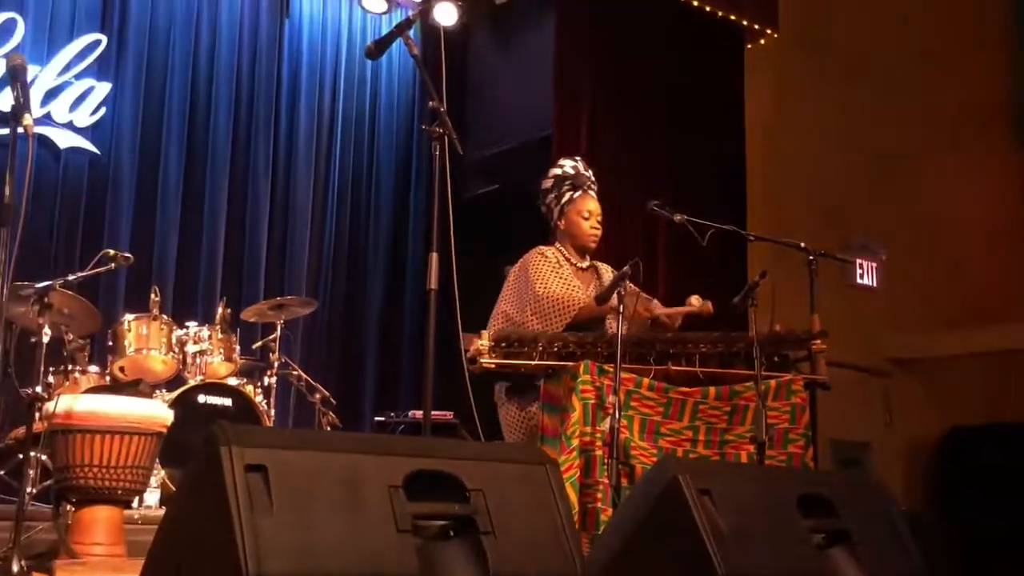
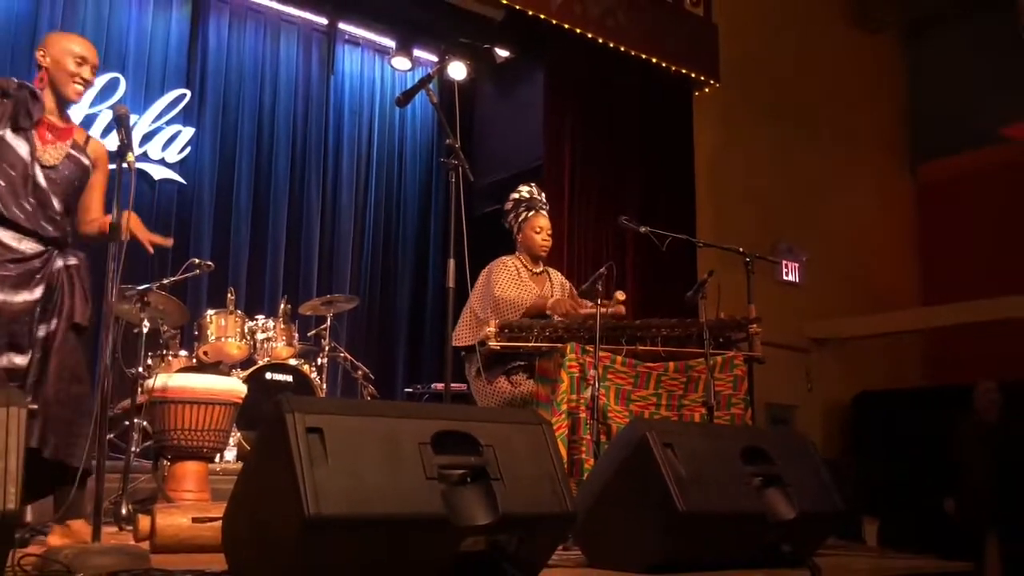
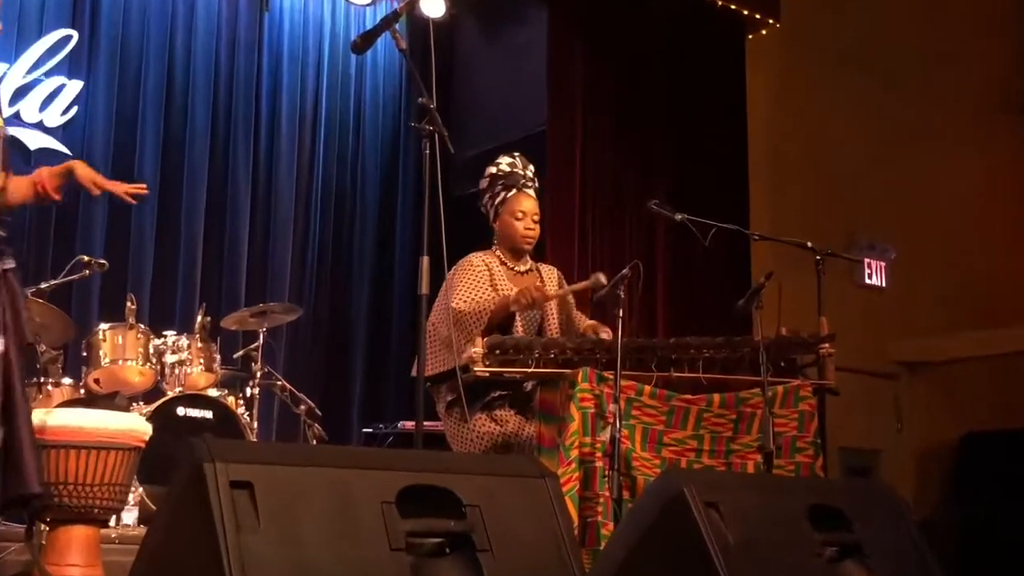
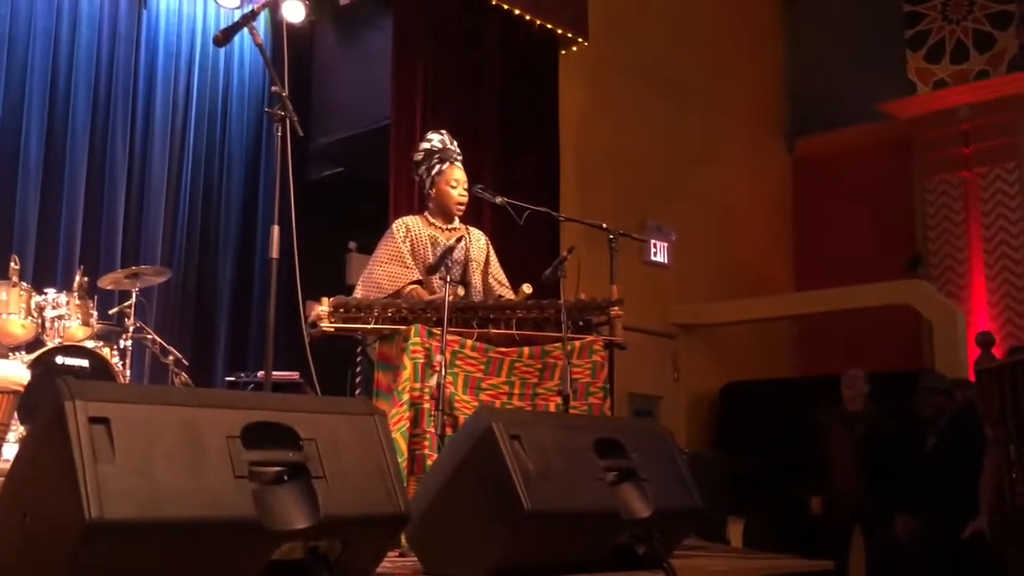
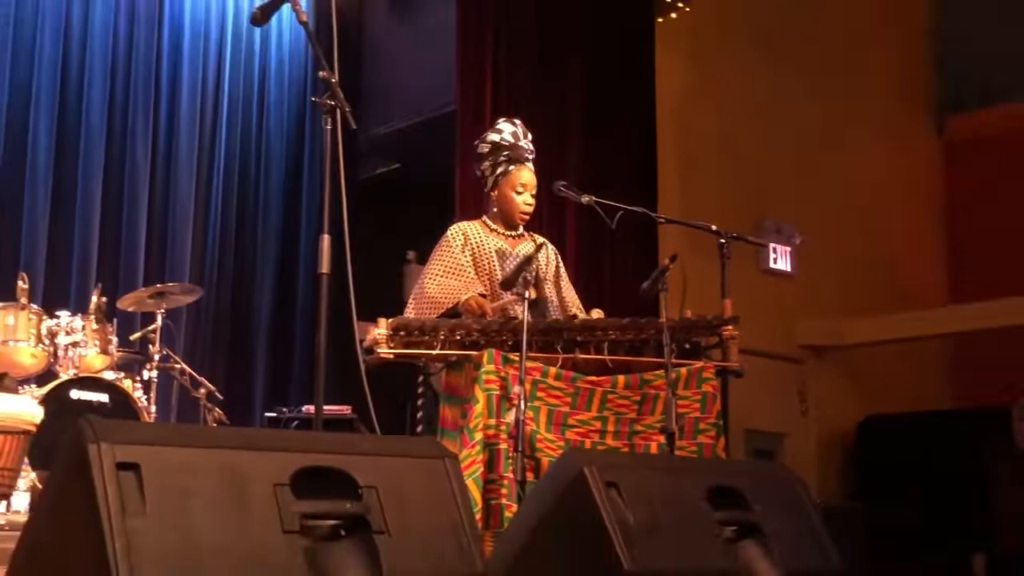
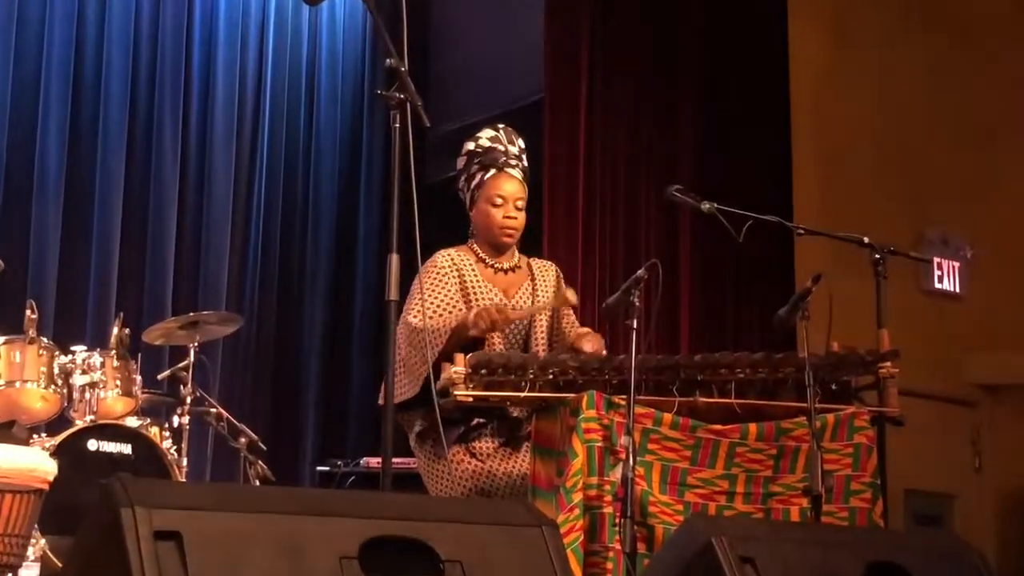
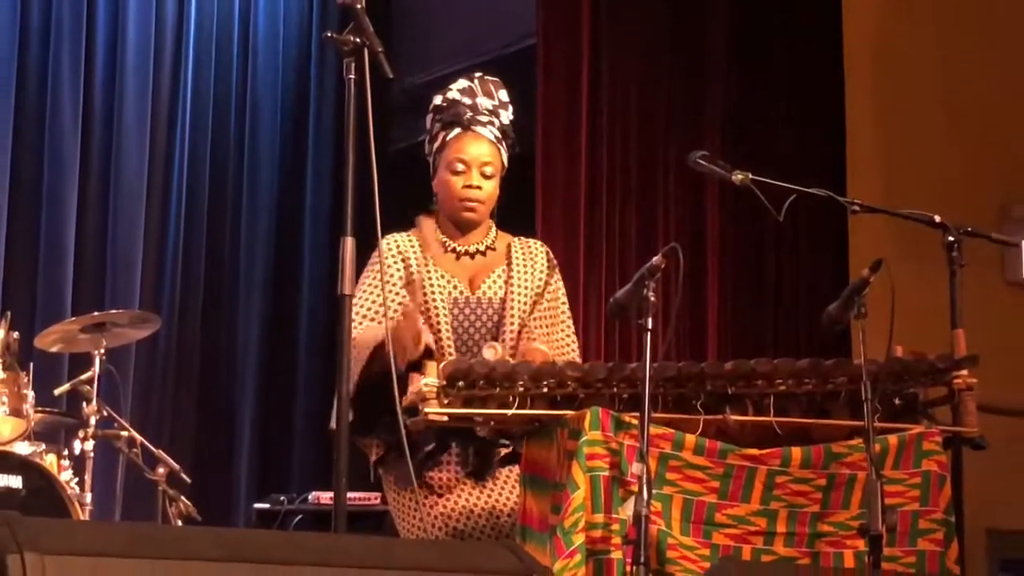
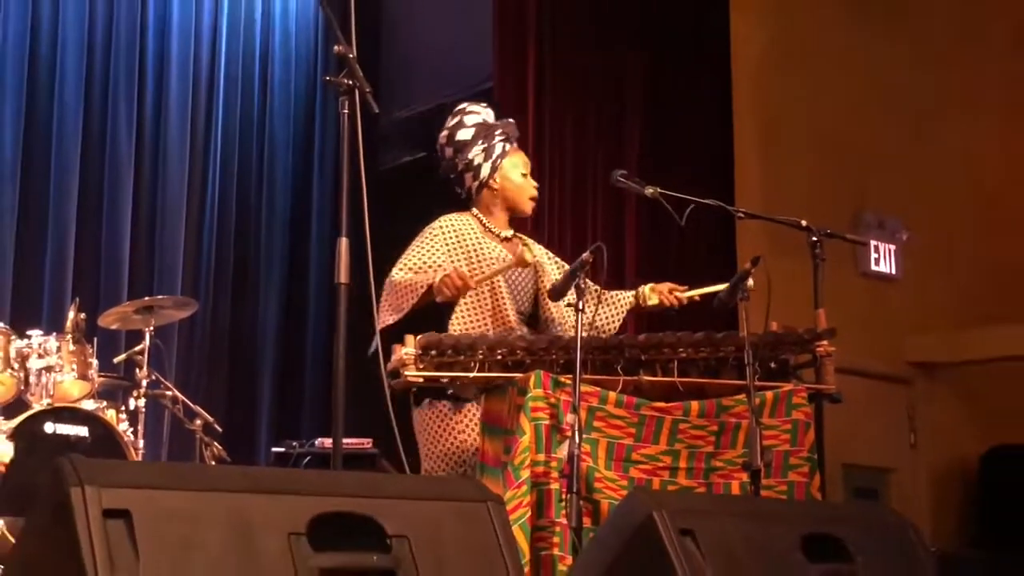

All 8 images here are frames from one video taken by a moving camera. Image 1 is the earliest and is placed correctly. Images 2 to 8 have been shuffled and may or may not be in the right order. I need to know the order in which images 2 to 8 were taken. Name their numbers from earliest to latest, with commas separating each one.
2, 3, 6, 7, 8, 5, 4
